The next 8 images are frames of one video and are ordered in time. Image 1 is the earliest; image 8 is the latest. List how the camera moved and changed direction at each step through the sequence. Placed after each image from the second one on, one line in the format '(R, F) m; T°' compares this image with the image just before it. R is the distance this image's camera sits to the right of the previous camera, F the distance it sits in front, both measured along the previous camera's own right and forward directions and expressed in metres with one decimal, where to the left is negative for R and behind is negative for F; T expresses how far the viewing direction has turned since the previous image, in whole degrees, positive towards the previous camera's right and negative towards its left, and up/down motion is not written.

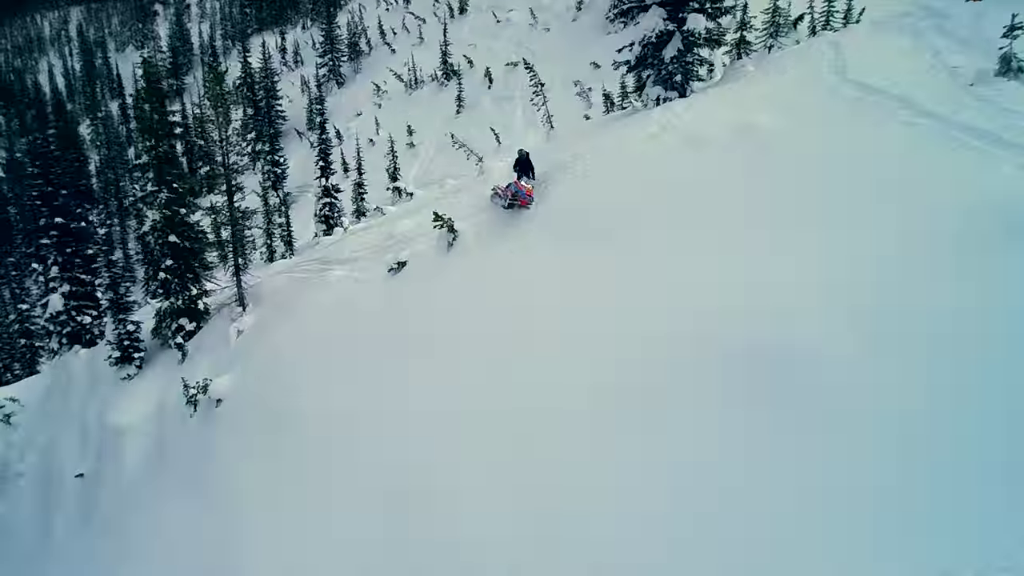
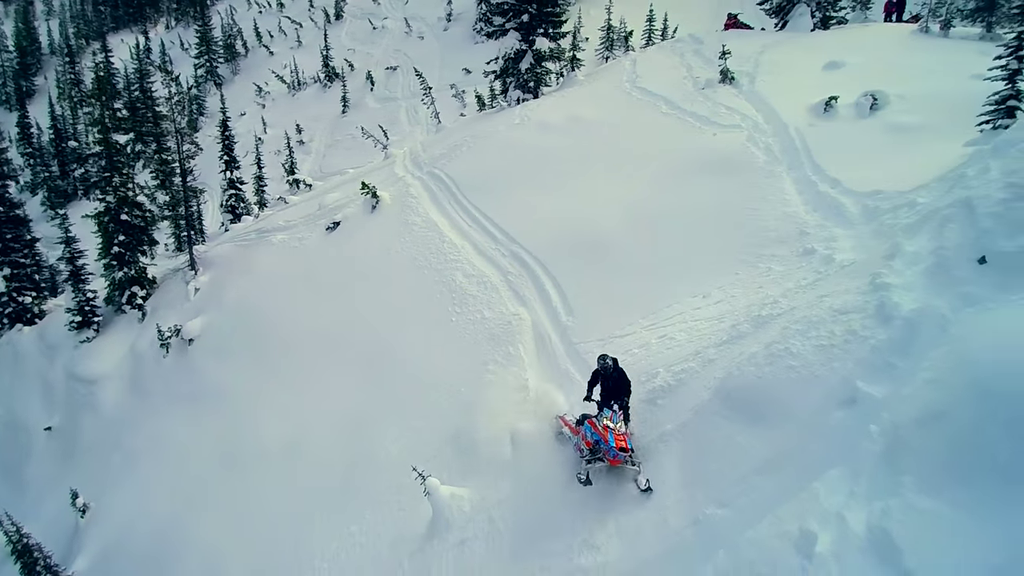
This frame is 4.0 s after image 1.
(-1.3, -6.1) m; +11°
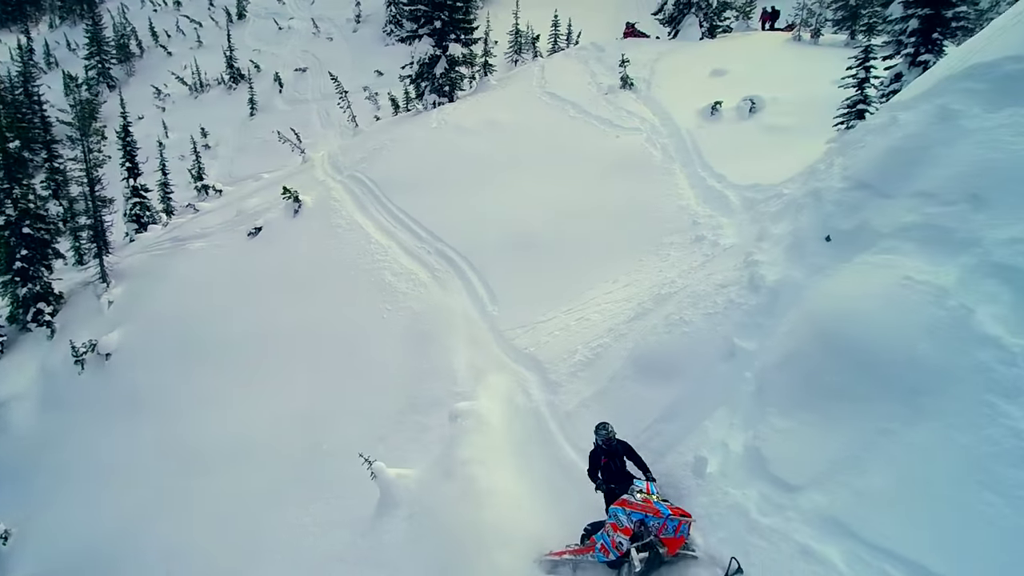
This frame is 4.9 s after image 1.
(-0.3, -1.1) m; +8°
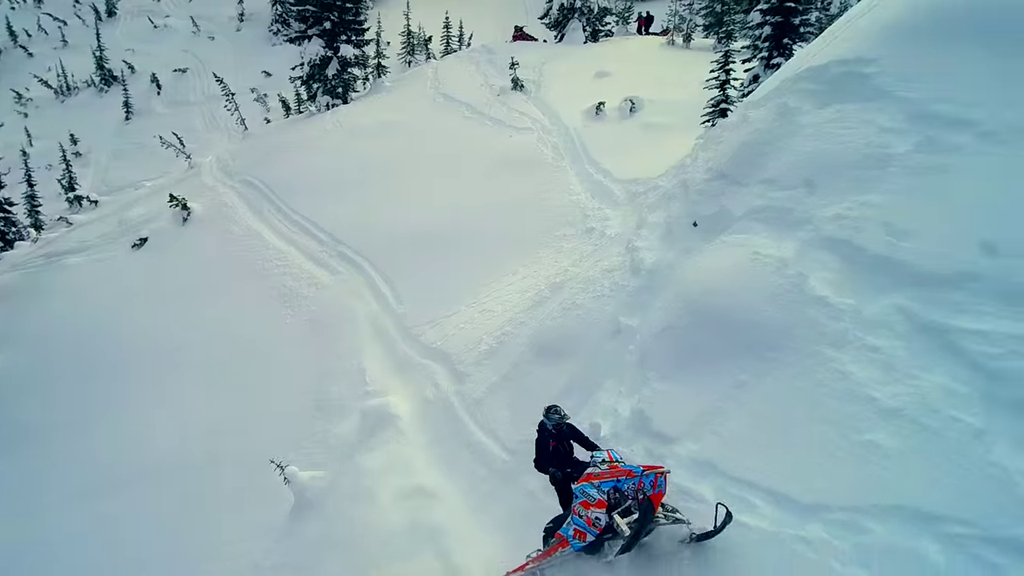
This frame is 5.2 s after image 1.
(0.0, -0.6) m; +9°
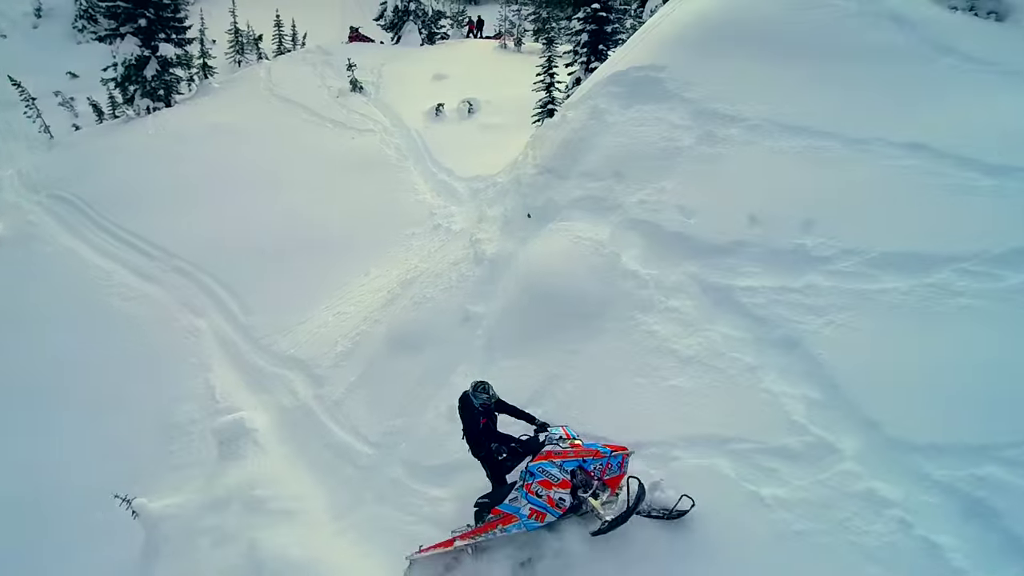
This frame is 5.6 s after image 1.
(+0.1, -0.6) m; +13°
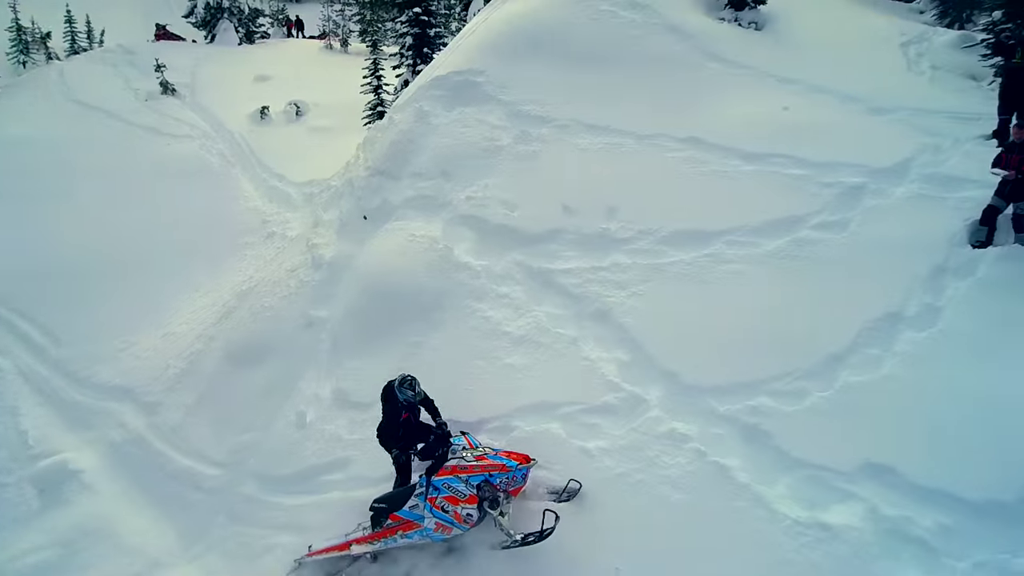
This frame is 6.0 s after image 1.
(+0.1, -0.5) m; +14°
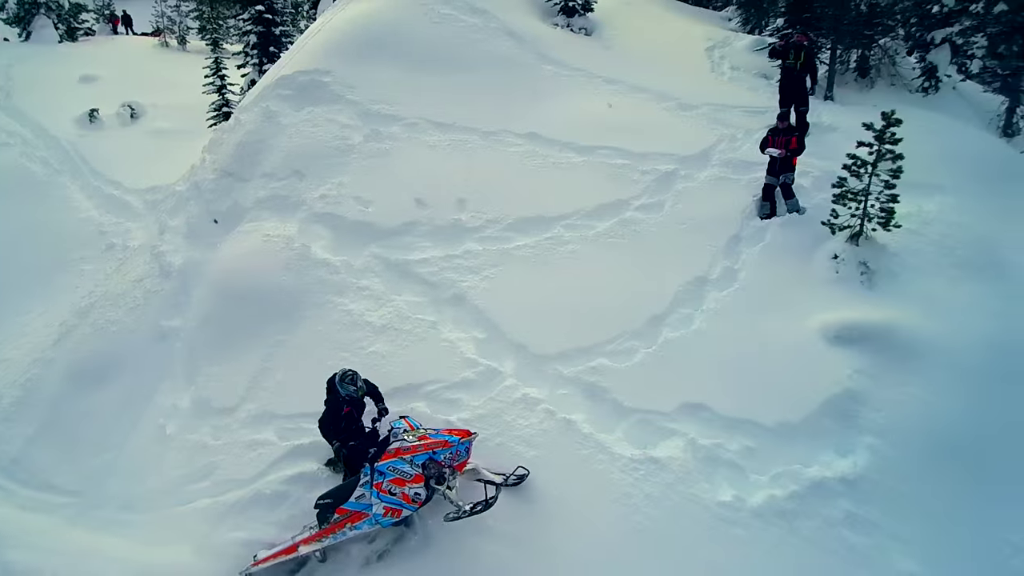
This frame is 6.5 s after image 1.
(+0.2, -0.5) m; +12°
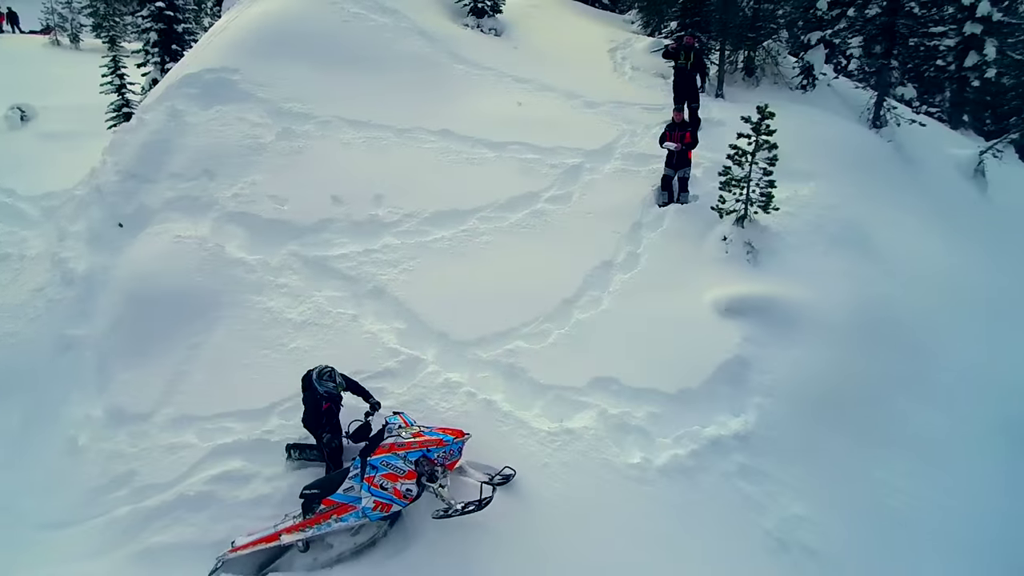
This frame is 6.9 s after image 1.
(+0.1, -0.3) m; +7°
